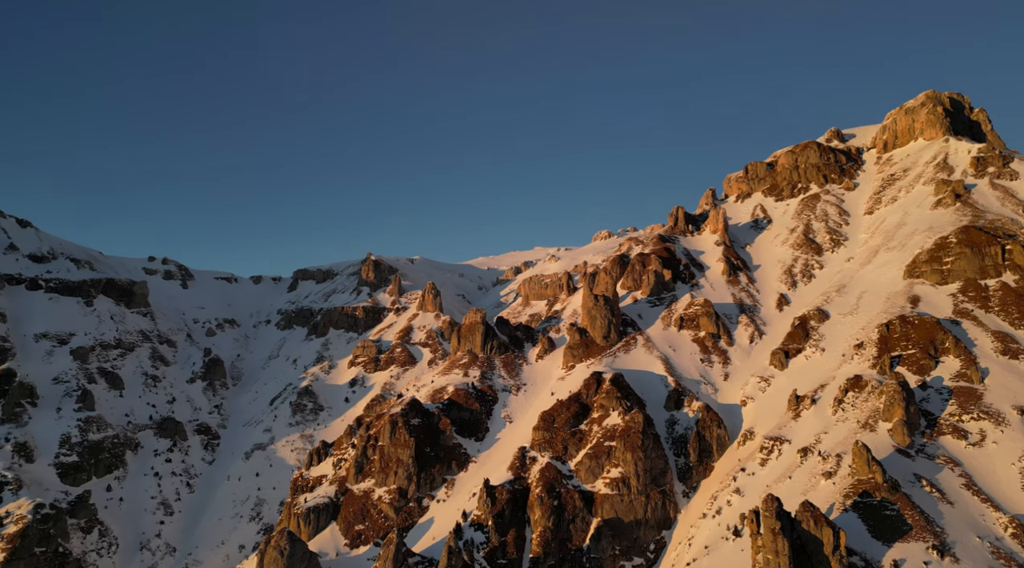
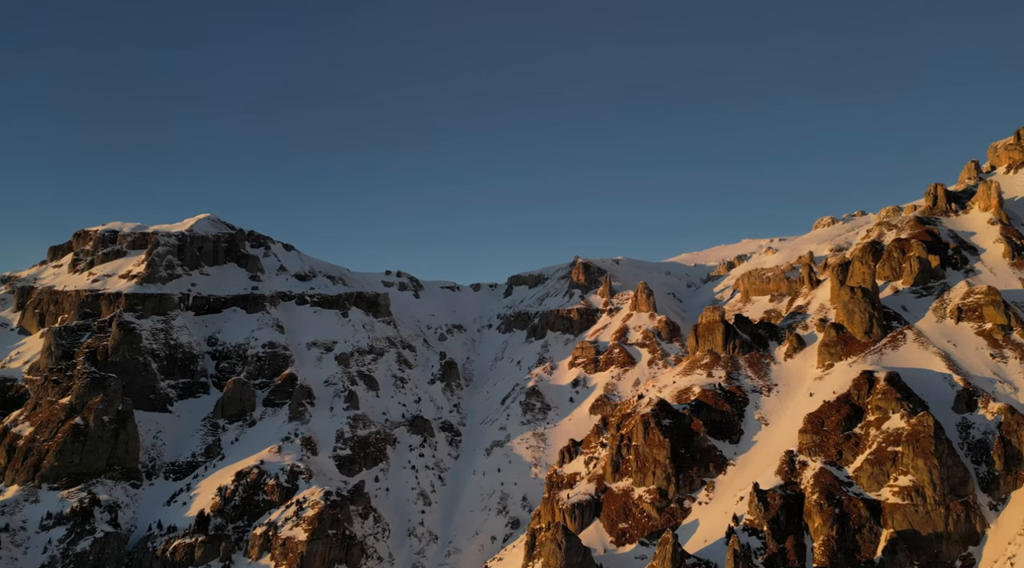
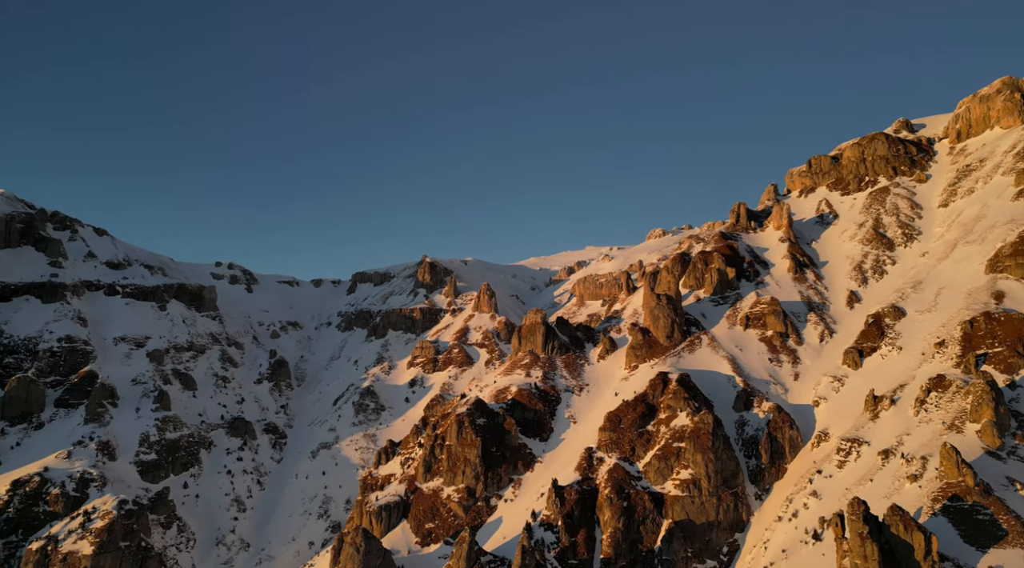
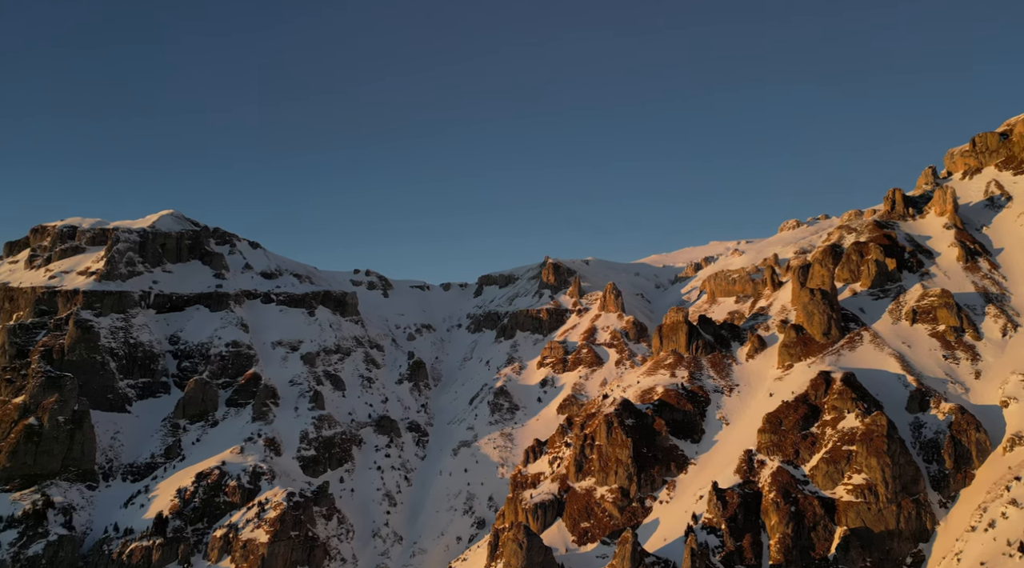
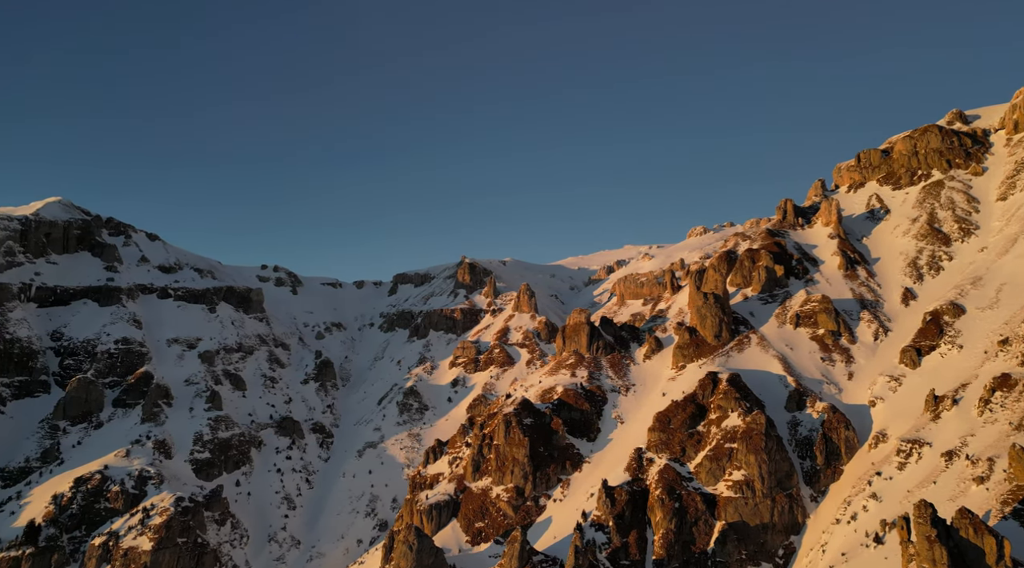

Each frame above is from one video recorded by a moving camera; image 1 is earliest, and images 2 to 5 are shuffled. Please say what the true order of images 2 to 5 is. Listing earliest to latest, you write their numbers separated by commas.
3, 5, 4, 2
